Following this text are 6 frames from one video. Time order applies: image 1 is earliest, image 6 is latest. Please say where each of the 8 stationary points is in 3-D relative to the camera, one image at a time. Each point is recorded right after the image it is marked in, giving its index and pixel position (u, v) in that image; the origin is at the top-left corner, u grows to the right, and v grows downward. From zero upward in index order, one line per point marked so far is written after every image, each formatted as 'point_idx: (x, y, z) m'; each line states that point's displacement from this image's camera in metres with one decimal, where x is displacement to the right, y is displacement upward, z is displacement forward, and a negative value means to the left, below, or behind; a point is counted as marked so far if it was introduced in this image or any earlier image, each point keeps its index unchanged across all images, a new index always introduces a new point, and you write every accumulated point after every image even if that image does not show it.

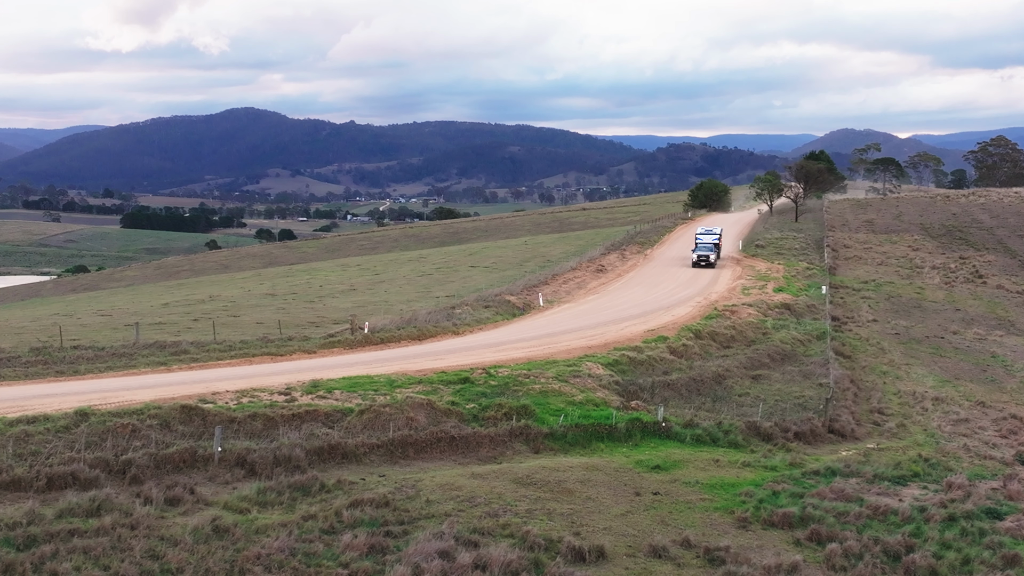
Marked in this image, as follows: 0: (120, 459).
0: (-10.1, -4.4, +16.5) m
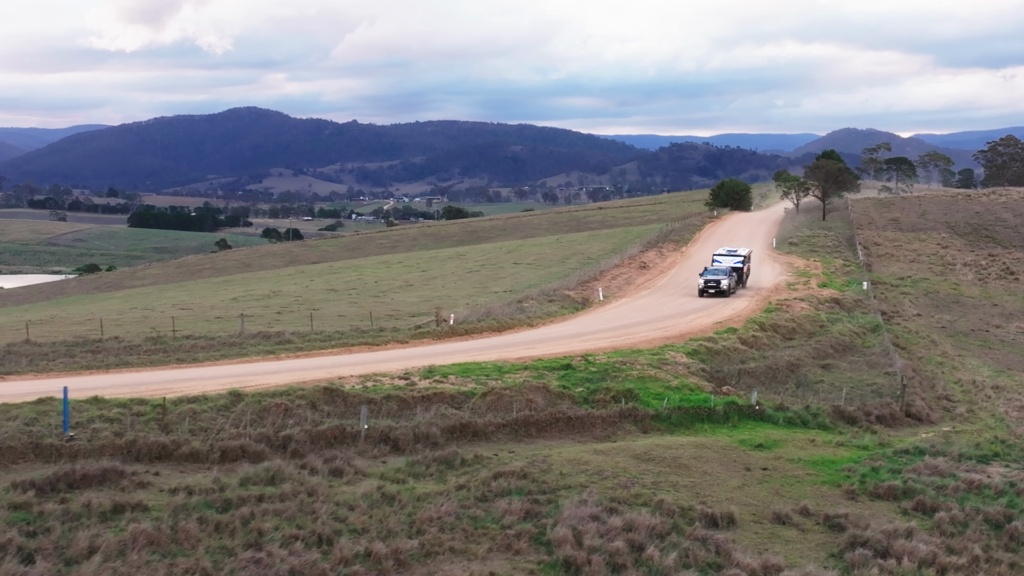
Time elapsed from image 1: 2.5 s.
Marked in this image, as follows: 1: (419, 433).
0: (-6.5, -4.1, +17.9) m
1: (-2.8, -4.3, +18.9) m
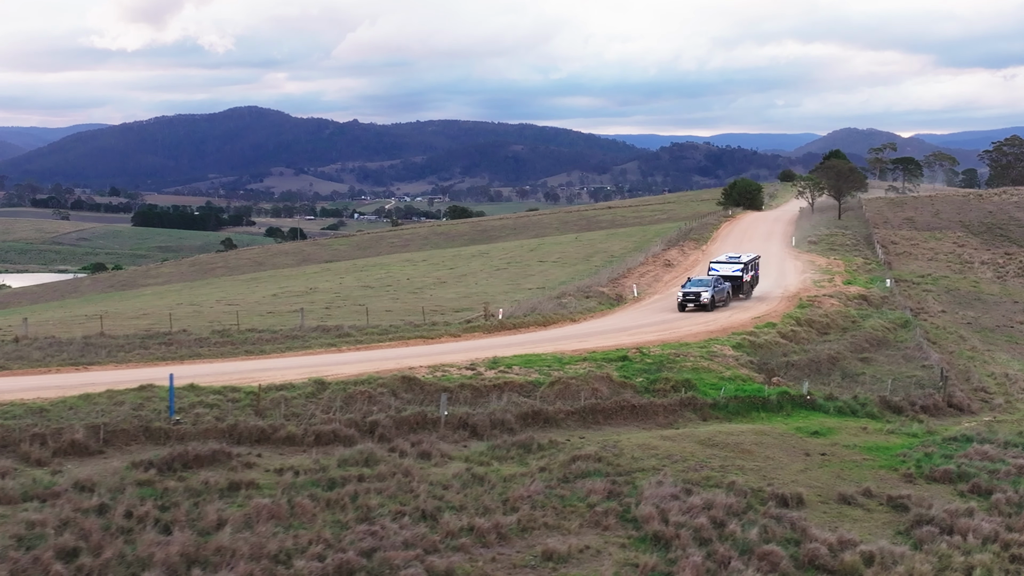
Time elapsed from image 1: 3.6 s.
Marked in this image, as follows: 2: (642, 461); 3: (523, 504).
0: (-4.3, -3.9, +18.9) m
1: (-0.5, -4.1, +19.8) m
2: (+3.8, -5.1, +18.7) m
3: (+0.3, -5.5, +16.3) m
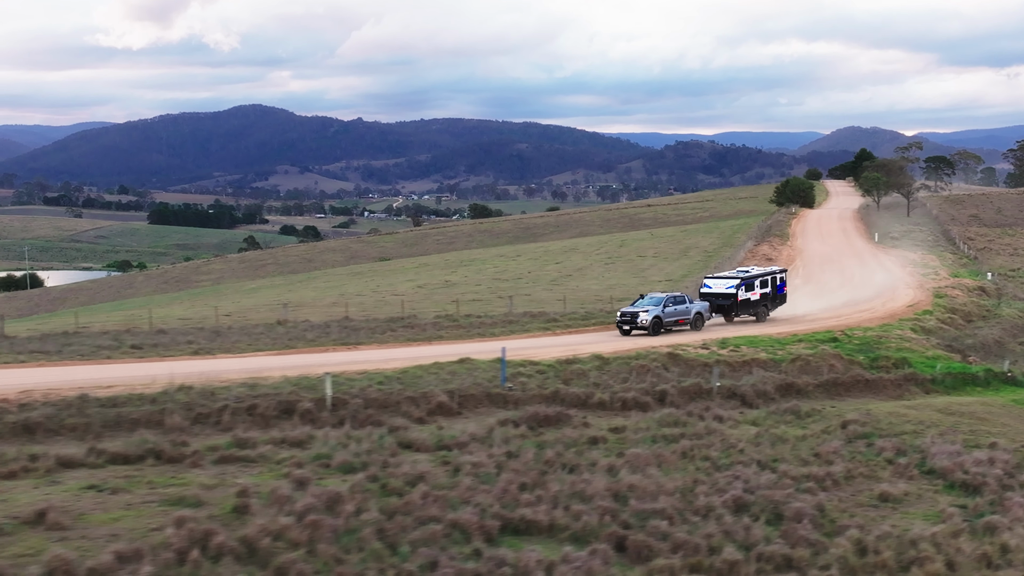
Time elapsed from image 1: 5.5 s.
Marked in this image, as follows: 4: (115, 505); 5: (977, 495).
0: (+4.9, -3.4, +21.5) m
1: (+8.7, -3.6, +22.4) m
2: (+13.0, -4.6, +21.2) m
3: (+9.5, -5.0, +18.8) m
4: (-8.7, -4.7, +13.9) m
5: (+12.7, -5.6, +17.4) m
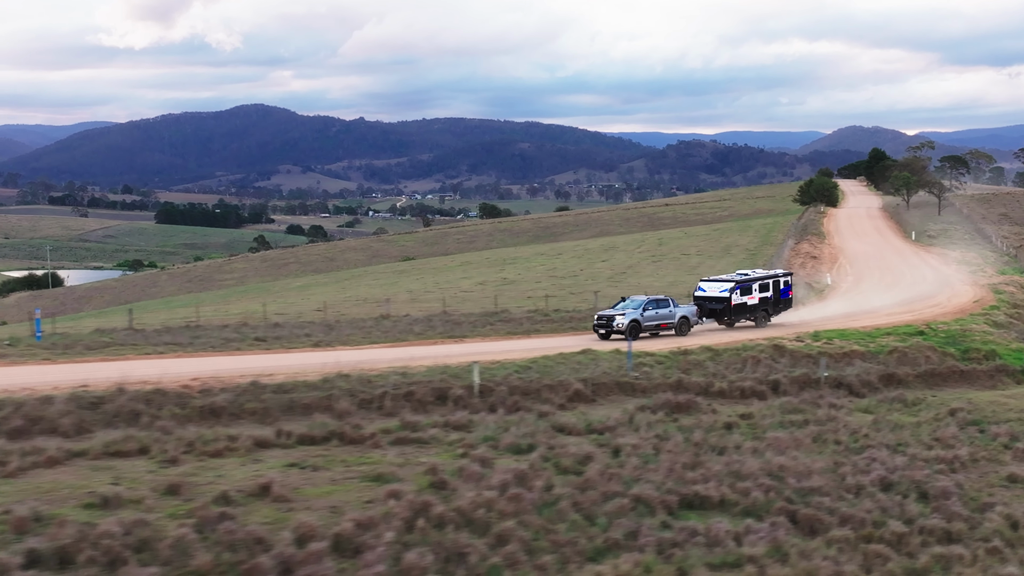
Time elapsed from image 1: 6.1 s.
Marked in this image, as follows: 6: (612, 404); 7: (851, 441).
0: (+9.1, -3.2, +22.5) m
1: (+12.9, -3.4, +23.4) m
2: (+17.2, -4.4, +22.2) m
3: (+13.7, -4.8, +19.8) m
4: (-4.5, -4.5, +14.9) m
5: (+16.9, -5.4, +18.3) m
6: (+3.2, -3.6, +19.9) m
7: (+10.2, -4.6, +19.1) m
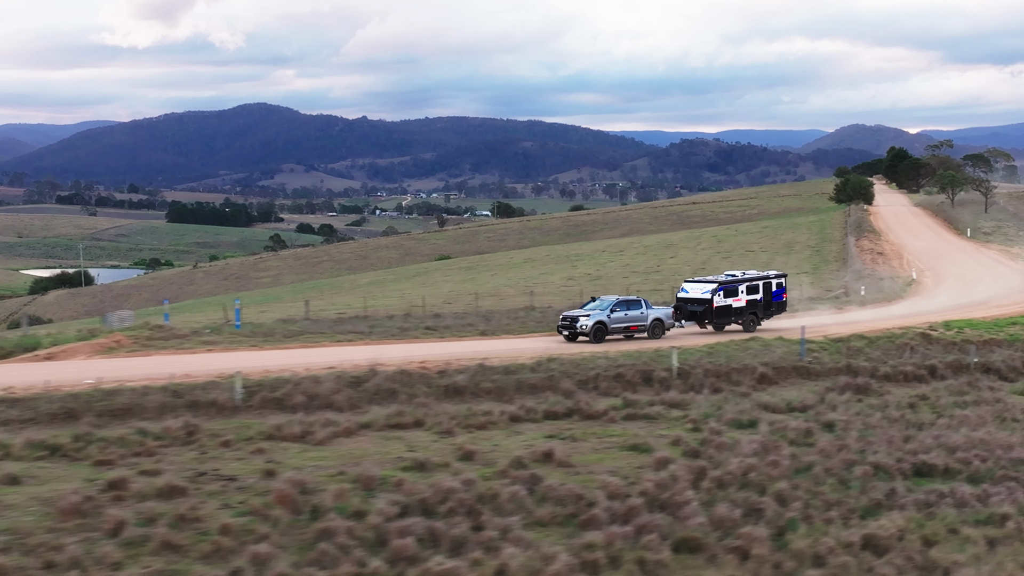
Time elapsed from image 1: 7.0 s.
0: (+15.6, -2.9, +23.9) m
1: (+19.4, -3.0, +24.8) m
2: (+23.7, -4.0, +23.6) m
3: (+20.1, -4.4, +21.2) m
4: (+2.0, -4.2, +16.5) m
5: (+23.4, -5.1, +19.8) m
6: (+9.6, -3.3, +21.4) m
7: (+16.7, -4.3, +20.5) m
